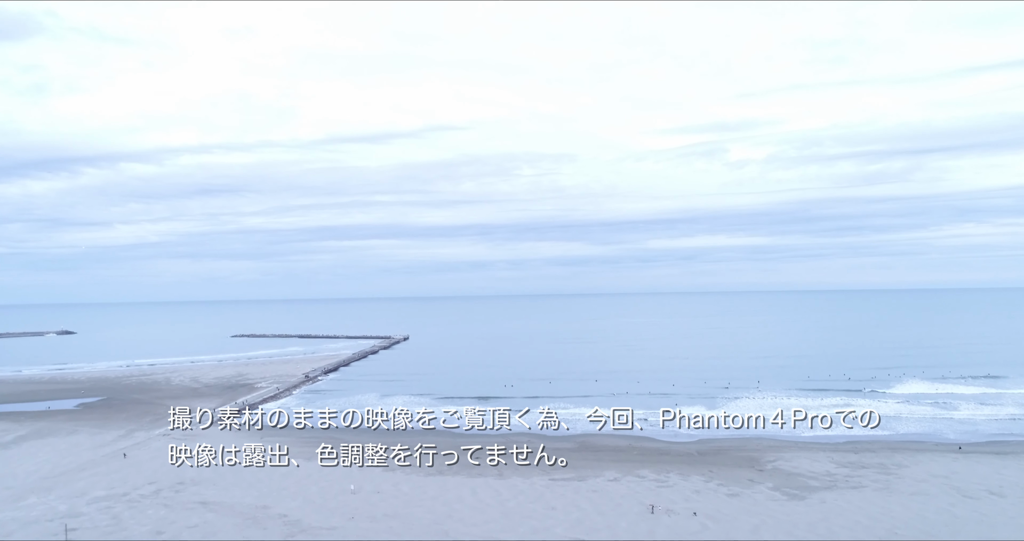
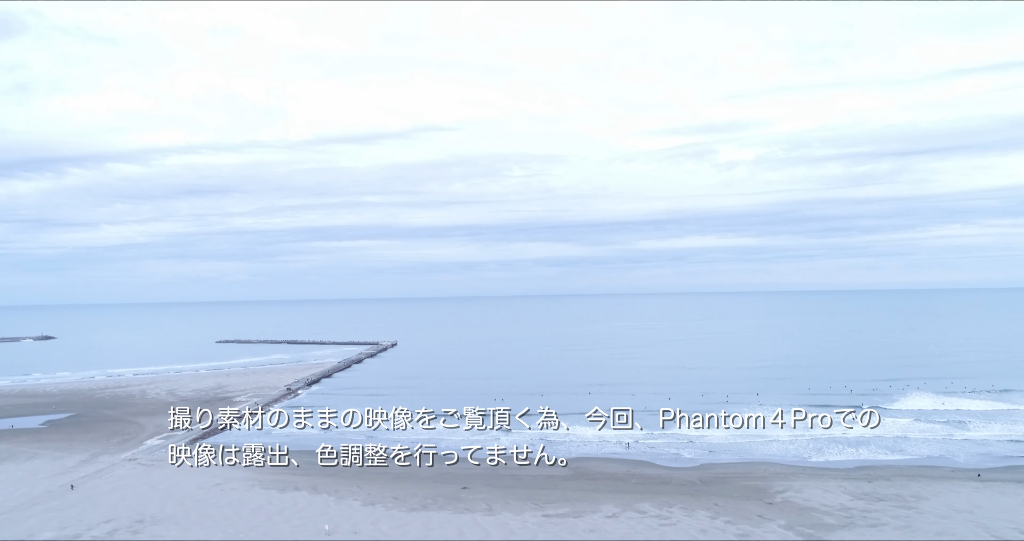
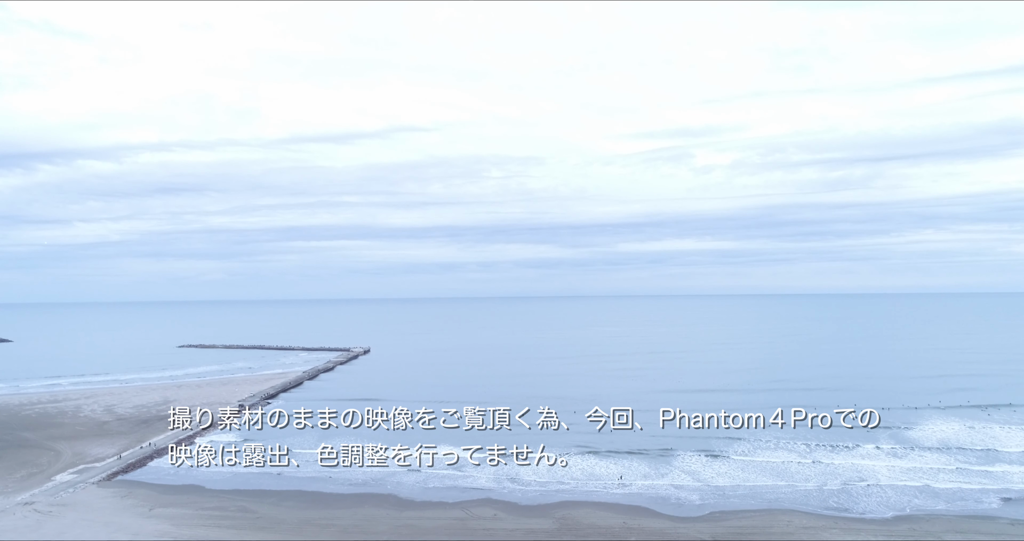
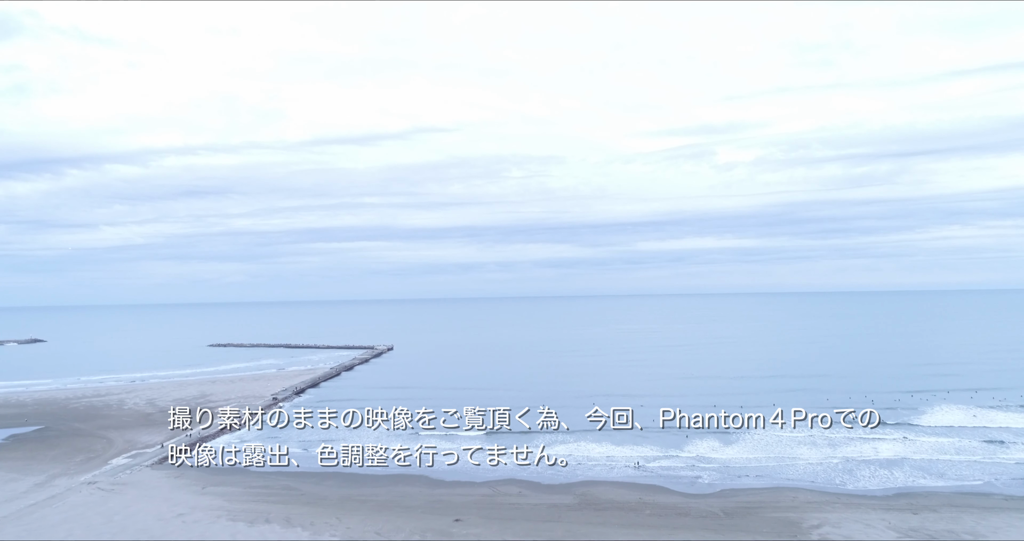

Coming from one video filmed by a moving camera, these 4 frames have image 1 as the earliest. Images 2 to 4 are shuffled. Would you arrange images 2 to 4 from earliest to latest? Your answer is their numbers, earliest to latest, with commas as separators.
2, 4, 3
